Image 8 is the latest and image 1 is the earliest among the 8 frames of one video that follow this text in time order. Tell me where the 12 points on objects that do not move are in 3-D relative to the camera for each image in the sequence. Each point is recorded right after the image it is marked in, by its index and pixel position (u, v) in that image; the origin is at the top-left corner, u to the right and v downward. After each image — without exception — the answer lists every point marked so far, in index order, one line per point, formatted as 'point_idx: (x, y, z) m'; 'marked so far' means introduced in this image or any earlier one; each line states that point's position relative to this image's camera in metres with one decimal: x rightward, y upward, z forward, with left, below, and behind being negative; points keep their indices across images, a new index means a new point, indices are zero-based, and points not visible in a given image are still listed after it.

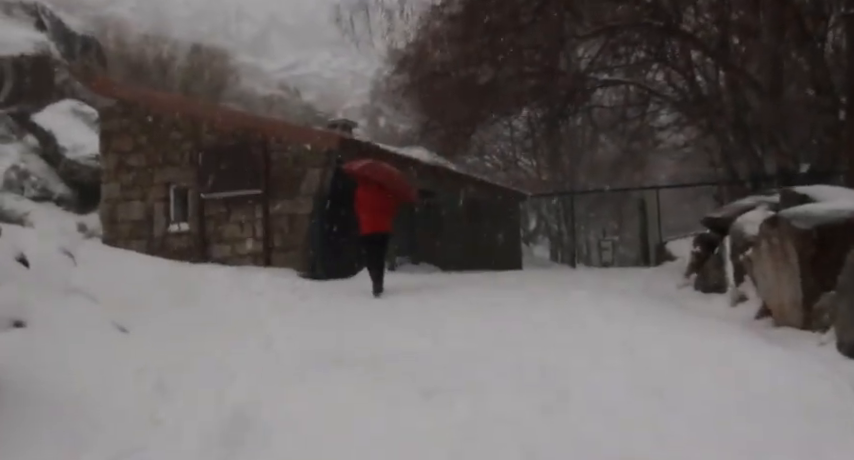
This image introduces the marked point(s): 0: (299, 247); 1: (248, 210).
0: (-1.7, -0.2, +9.4) m
1: (-2.5, +0.3, +9.6) m
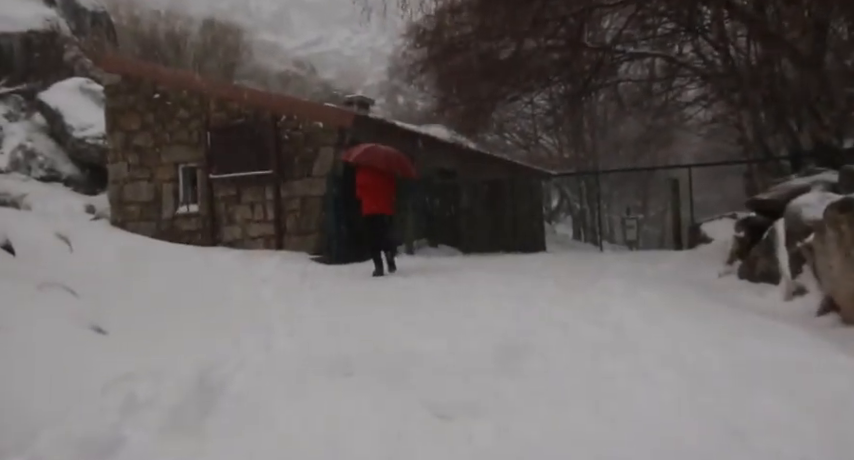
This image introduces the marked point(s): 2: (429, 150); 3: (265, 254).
0: (-1.5, 0.0, +9.0) m
1: (-2.3, +0.5, +9.3) m
2: (0.0, +1.2, +10.8) m
3: (-1.9, -0.3, +8.1) m
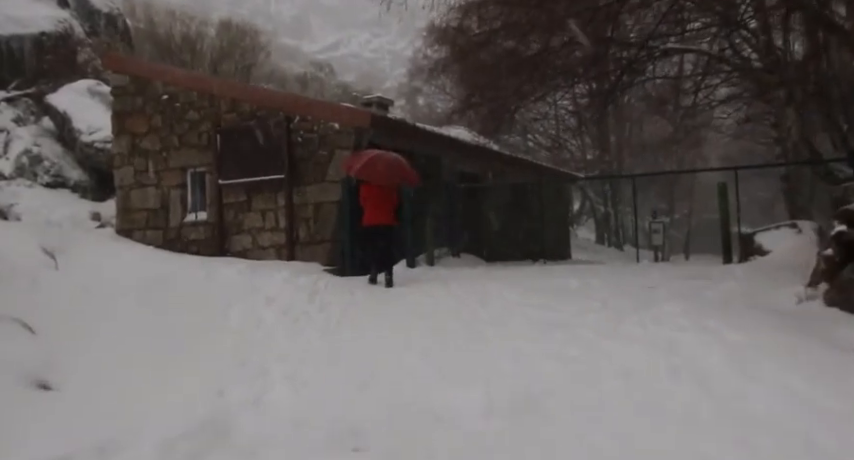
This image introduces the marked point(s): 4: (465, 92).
0: (-1.2, -0.1, +8.4) m
1: (-2.0, +0.4, +8.7) m
2: (+0.4, +1.1, +10.1) m
3: (-1.7, -0.4, +7.5) m
4: (+0.6, +2.2, +10.9) m
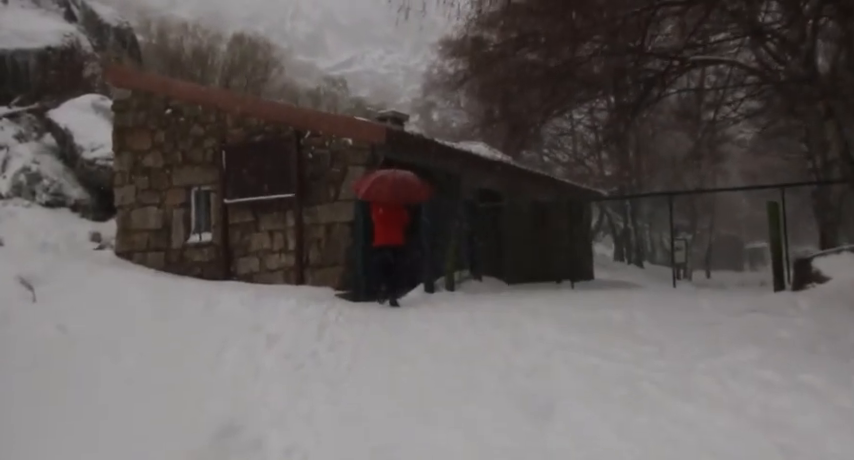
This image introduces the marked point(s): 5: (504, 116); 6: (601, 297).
0: (-1.0, -0.4, +7.8) m
1: (-1.8, +0.1, +8.1) m
2: (+0.6, +0.8, +9.5) m
3: (-1.5, -0.6, +6.9) m
4: (+0.9, +1.9, +10.3) m
5: (+1.1, +1.6, +9.6) m
6: (+1.7, -0.7, +6.5) m
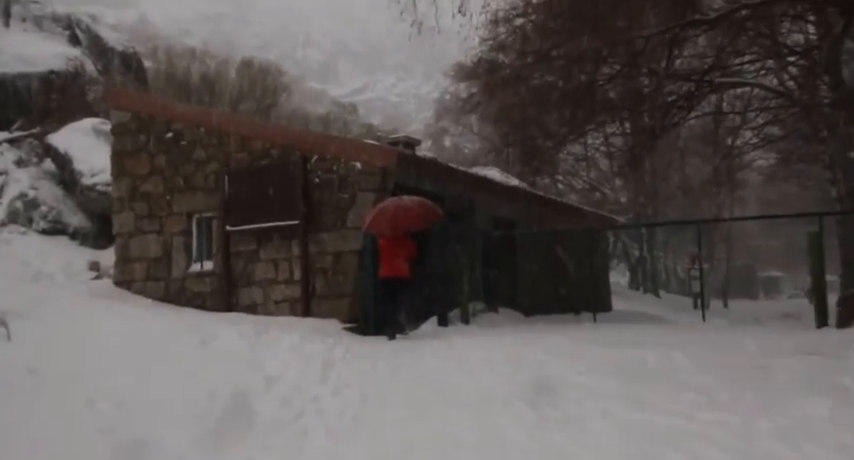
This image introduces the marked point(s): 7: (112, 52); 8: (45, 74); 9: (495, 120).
0: (-0.9, -0.7, +7.3) m
1: (-1.6, -0.2, +7.7) m
2: (+0.8, +0.4, +9.1) m
3: (-1.3, -0.9, +6.4) m
4: (+1.0, +1.4, +9.9) m
5: (+1.3, +1.2, +9.2) m
6: (+1.8, -0.9, +6.1) m
7: (-7.1, +4.0, +15.4) m
8: (-7.3, +3.0, +13.0) m
9: (+1.0, +1.6, +9.6) m
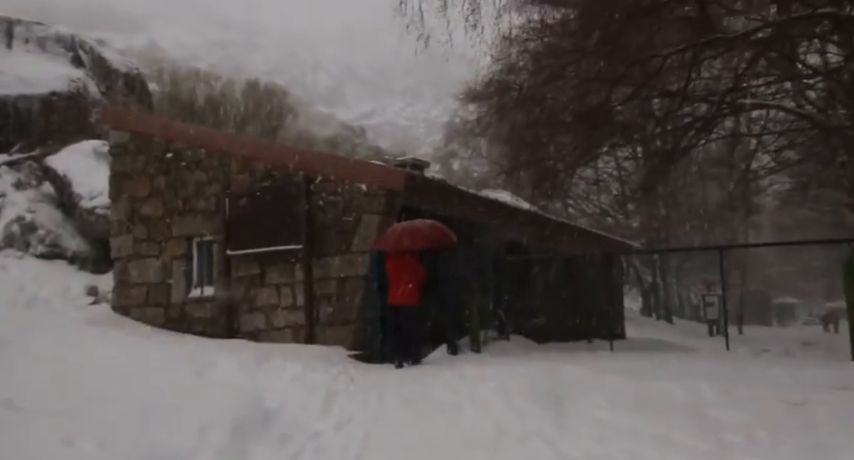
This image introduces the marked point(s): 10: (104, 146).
0: (-0.8, -0.9, +7.0) m
1: (-1.5, -0.4, +7.4) m
2: (+0.9, +0.1, +8.8) m
3: (-1.3, -1.1, +6.1) m
4: (+1.2, +1.1, +9.7) m
5: (+1.4, +0.9, +8.9) m
6: (+1.9, -1.1, +5.7) m
7: (-6.9, +3.5, +15.3) m
8: (-7.2, +2.5, +12.9) m
9: (+1.1, +1.2, +9.3) m
10: (-5.1, +1.3, +11.1) m
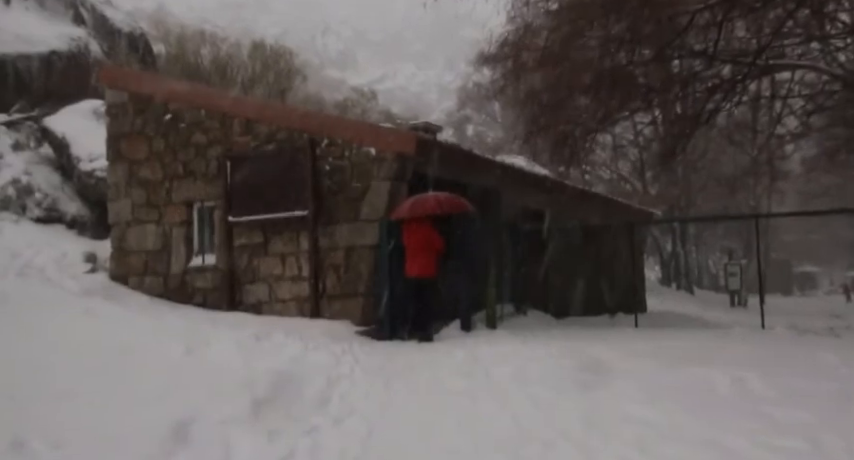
0: (-0.6, -0.6, +6.6) m
1: (-1.4, -0.1, +7.0) m
2: (+1.1, +0.5, +8.3) m
3: (-1.2, -0.9, +5.7) m
4: (+1.3, +1.5, +9.1) m
5: (+1.5, +1.3, +8.3) m
6: (+2.0, -0.9, +5.2) m
7: (-6.6, +4.3, +14.8) m
8: (-6.9, +3.2, +12.4) m
9: (+1.3, +1.7, +8.8) m
10: (-4.9, +1.8, +10.6) m
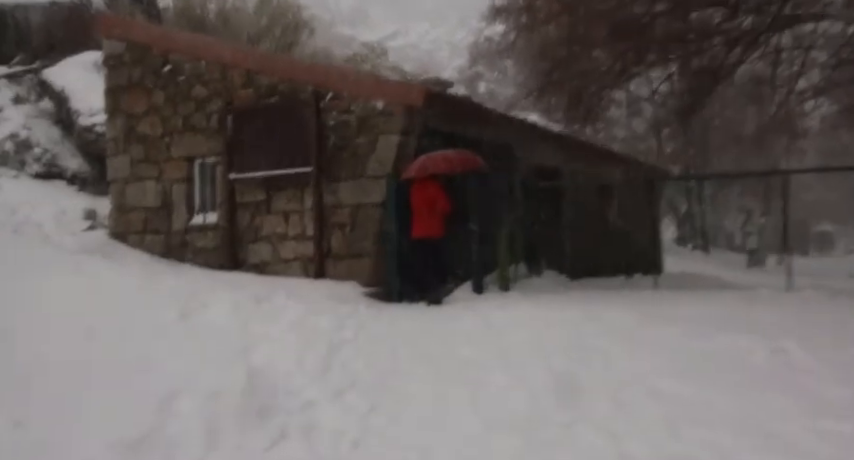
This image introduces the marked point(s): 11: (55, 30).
0: (-0.6, -0.2, +6.3) m
1: (-1.3, +0.3, +6.7) m
2: (+1.2, +1.0, +7.9) m
3: (-1.1, -0.5, +5.5) m
4: (+1.5, +2.1, +8.7) m
5: (+1.7, +1.8, +7.9) m
6: (+2.0, -0.6, +4.9) m
7: (-6.4, +5.2, +14.3) m
8: (-6.7, +3.9, +12.0) m
9: (+1.4, +2.2, +8.3) m
10: (-4.7, +2.5, +10.3) m
11: (-6.5, +3.5, +12.0) m
